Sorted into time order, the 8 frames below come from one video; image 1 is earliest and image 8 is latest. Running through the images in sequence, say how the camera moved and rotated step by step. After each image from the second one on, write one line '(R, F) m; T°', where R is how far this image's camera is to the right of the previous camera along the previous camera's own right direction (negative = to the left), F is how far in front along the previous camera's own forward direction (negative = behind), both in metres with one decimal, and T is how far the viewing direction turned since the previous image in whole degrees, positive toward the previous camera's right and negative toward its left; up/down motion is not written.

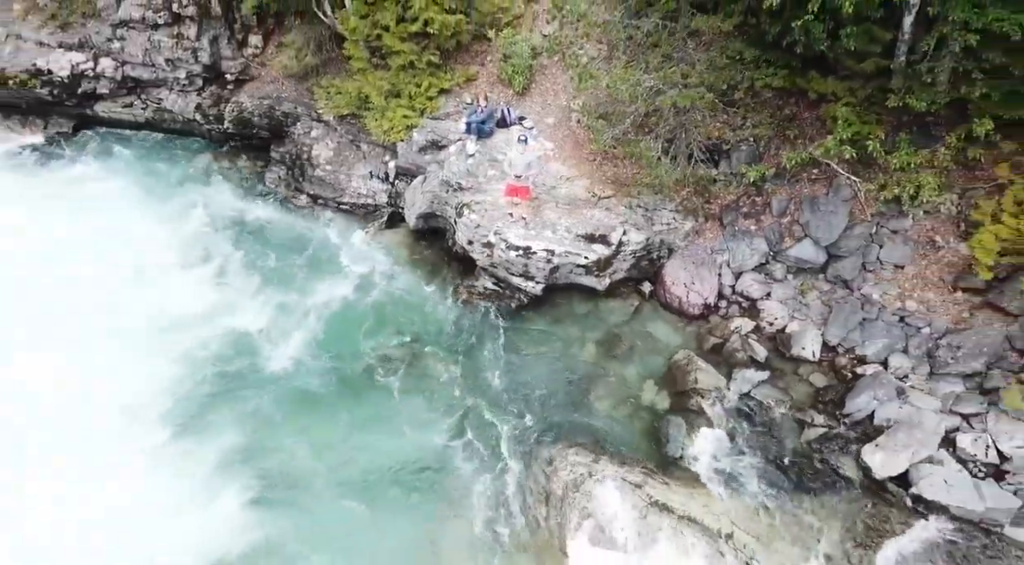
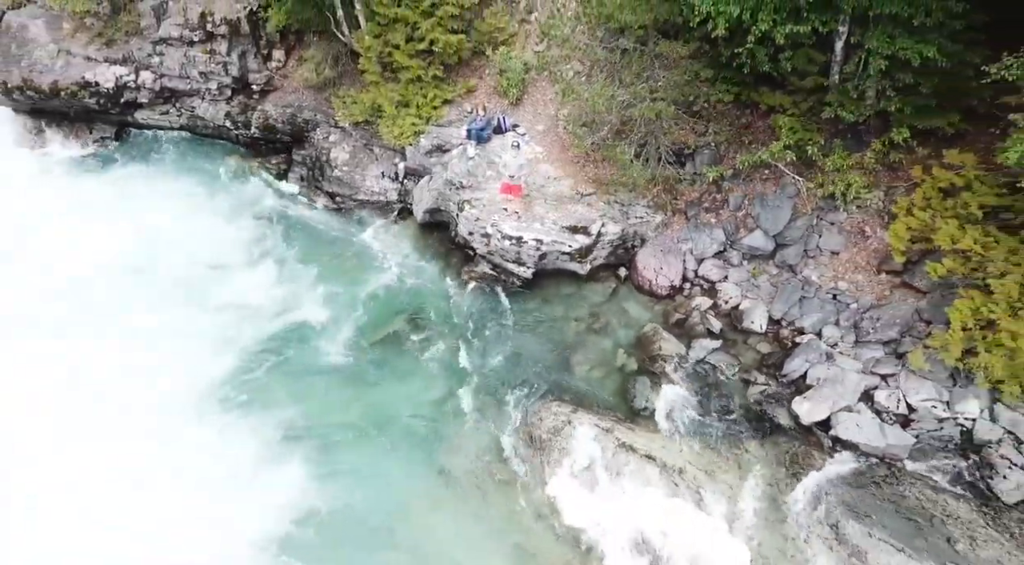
(+0.1, -1.6) m; 0°
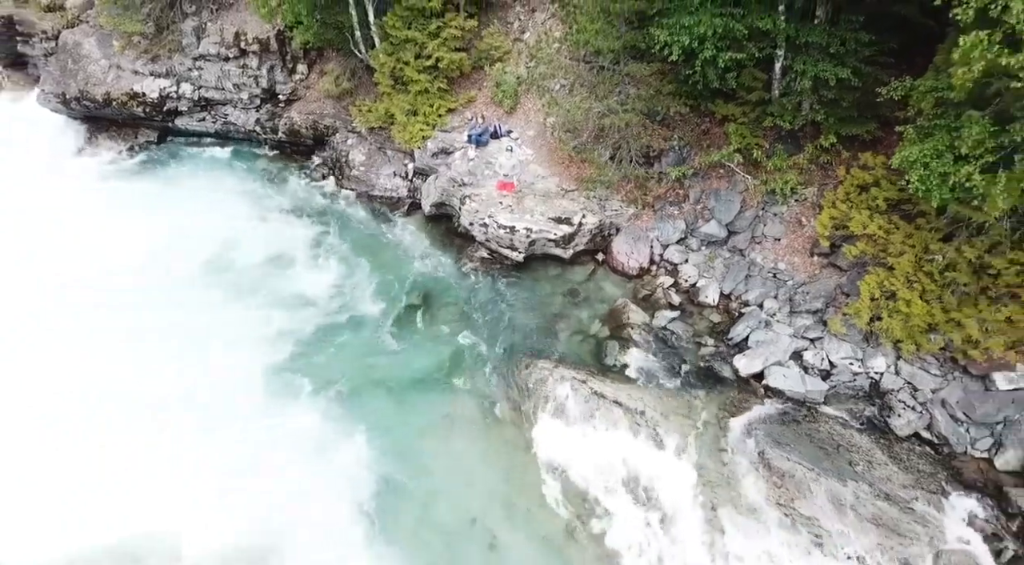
(+0.1, -2.0) m; 0°
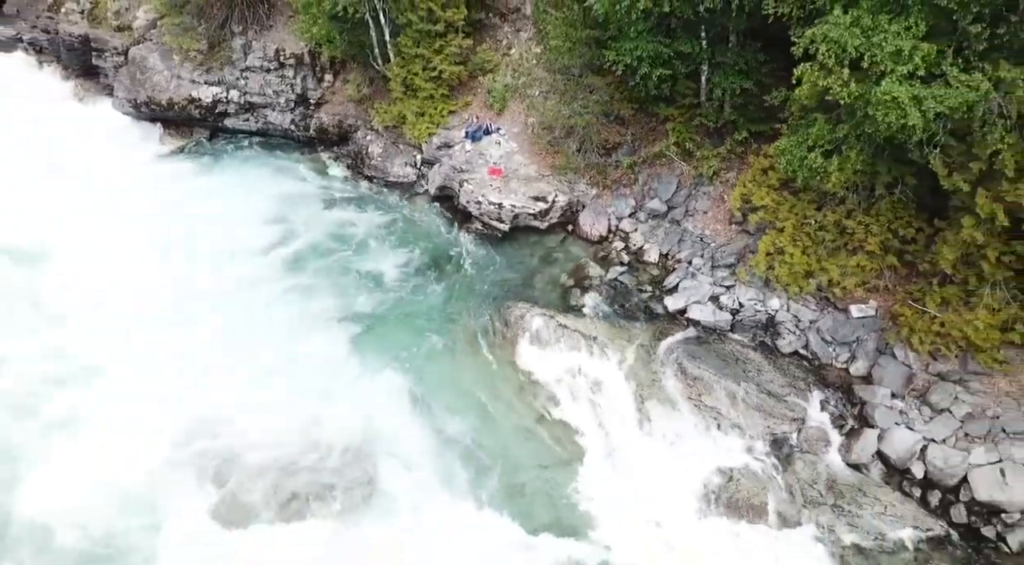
(+0.3, -3.6) m; 0°
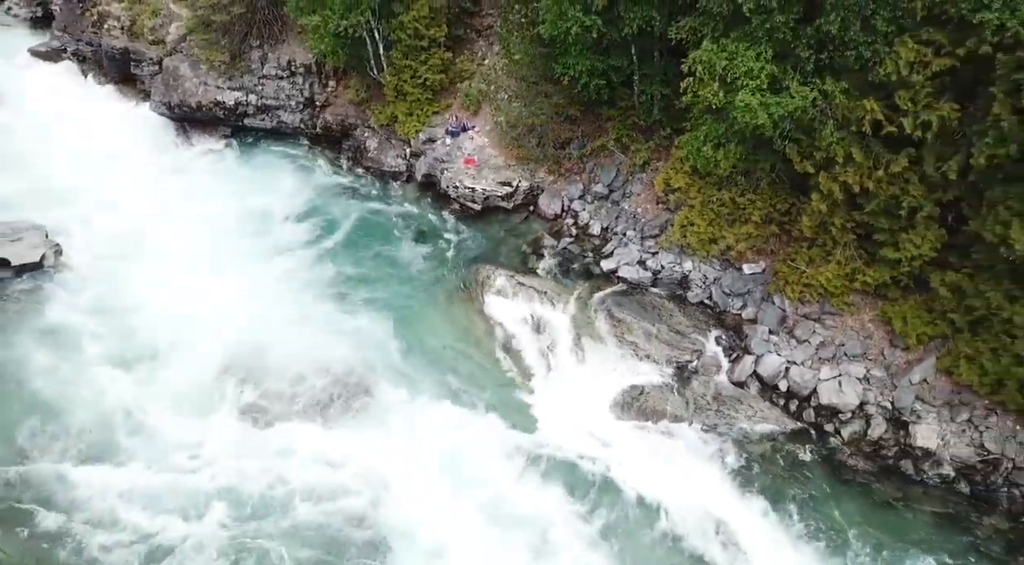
(+0.8, -3.8) m; 0°
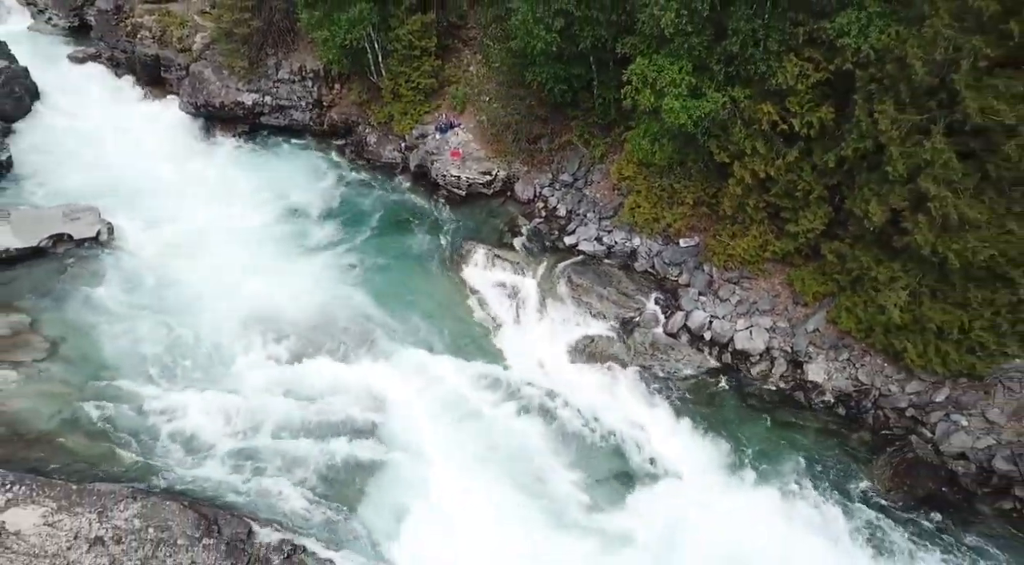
(+0.6, -3.6) m; 0°
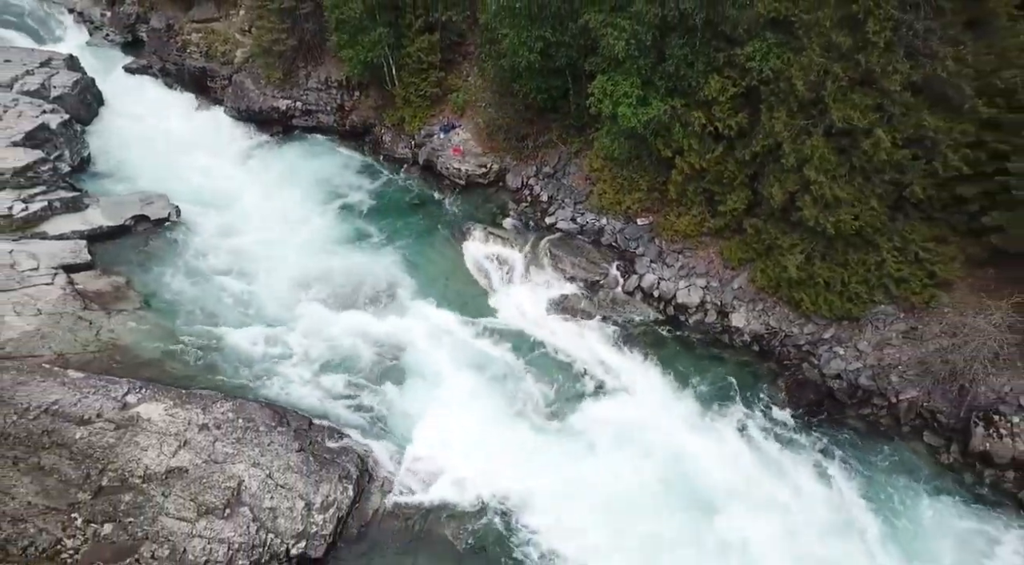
(+0.4, -5.1) m; 0°
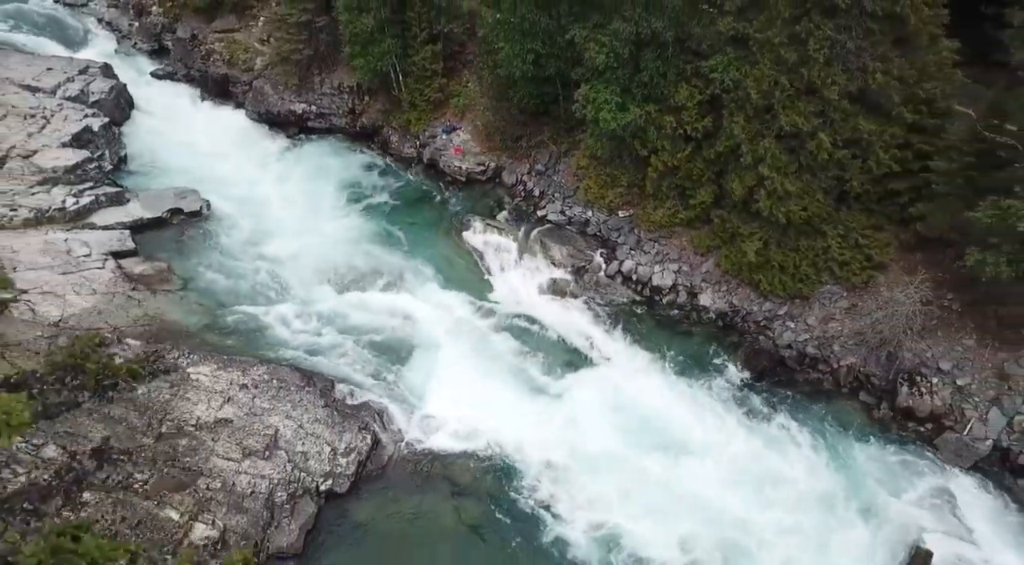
(+0.2, -3.1) m; 0°
